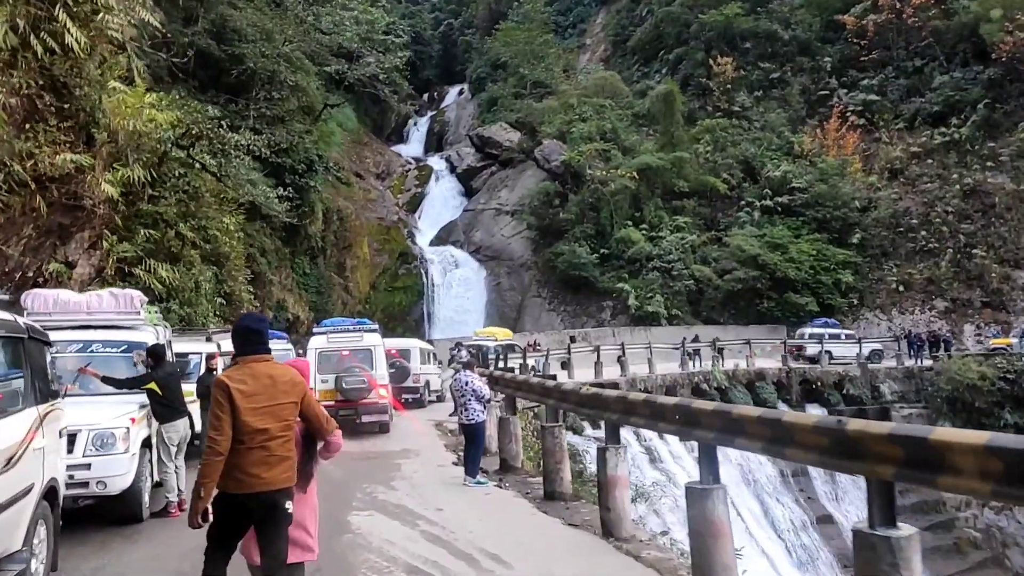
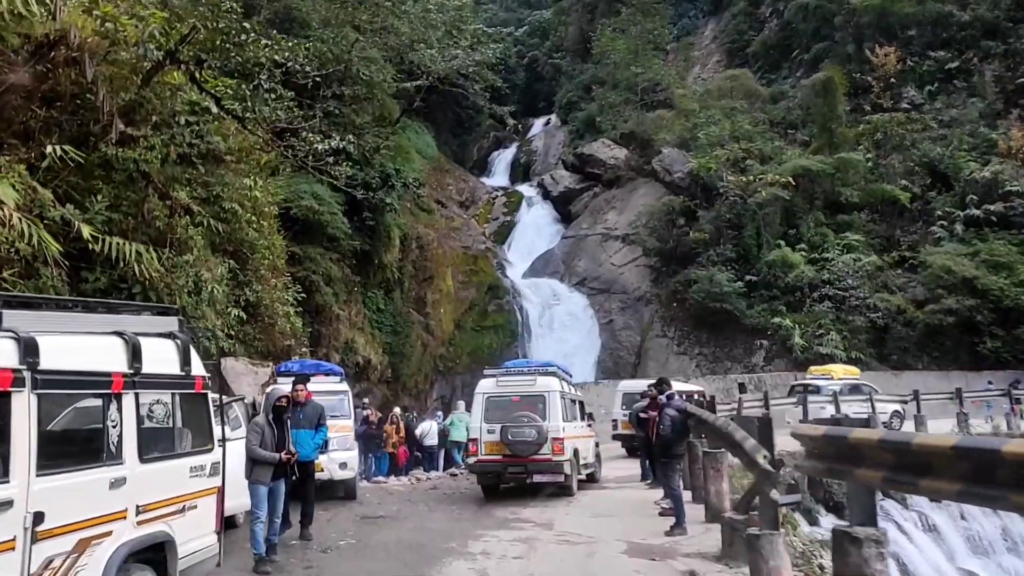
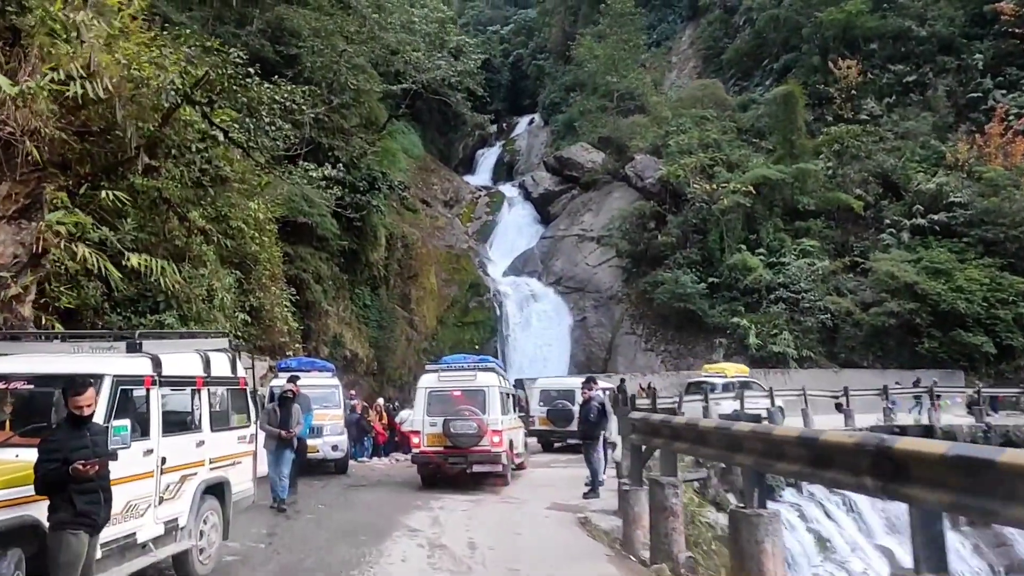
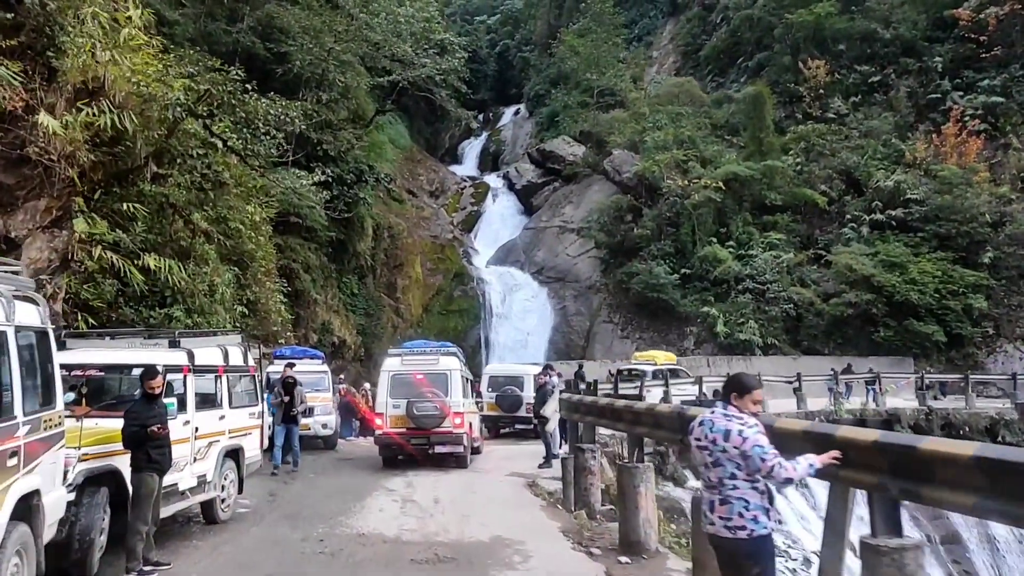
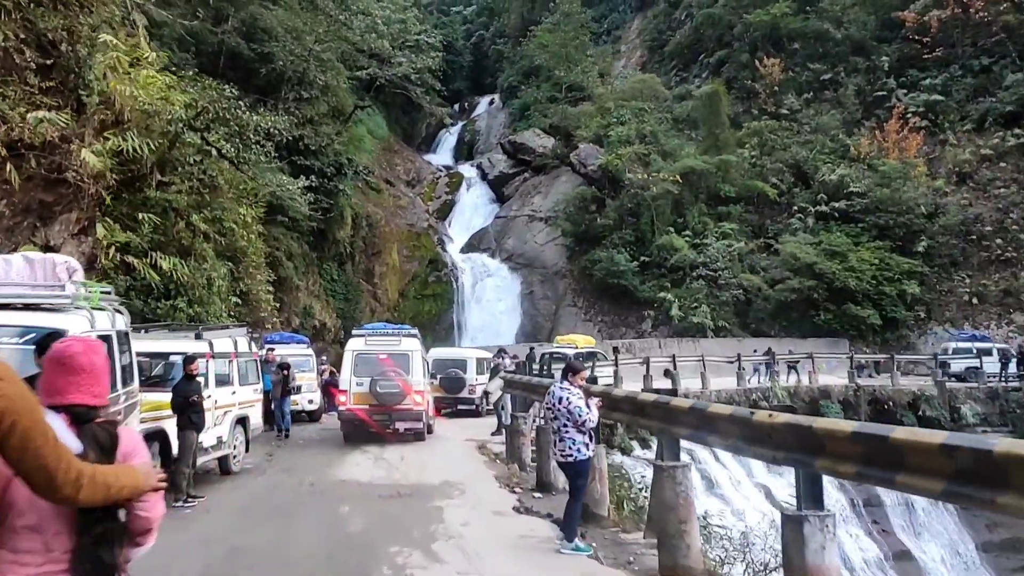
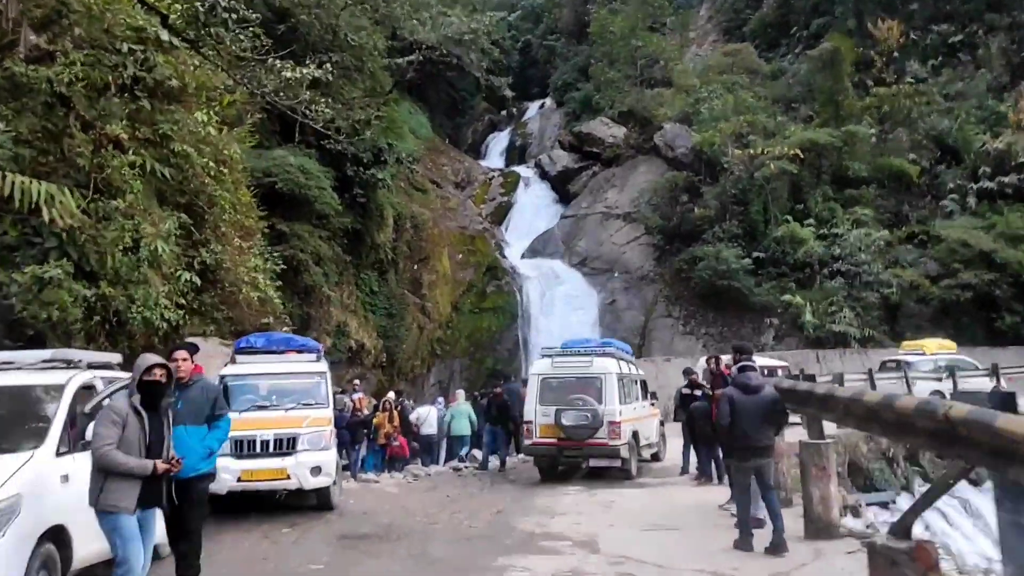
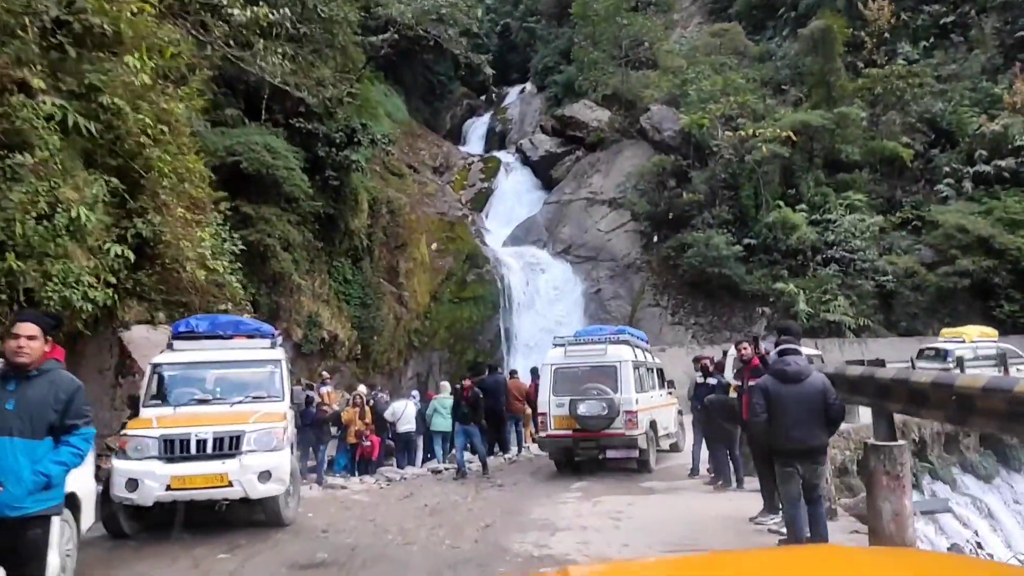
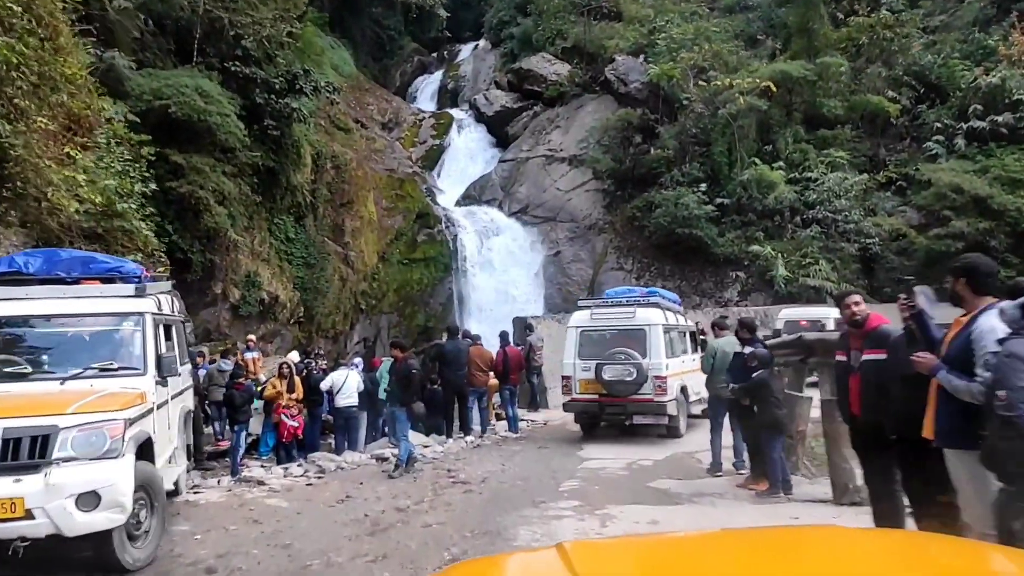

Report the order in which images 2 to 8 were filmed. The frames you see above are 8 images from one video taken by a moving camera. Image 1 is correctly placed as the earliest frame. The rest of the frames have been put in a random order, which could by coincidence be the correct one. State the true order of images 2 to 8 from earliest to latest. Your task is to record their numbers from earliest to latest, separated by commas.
5, 4, 3, 2, 6, 7, 8
